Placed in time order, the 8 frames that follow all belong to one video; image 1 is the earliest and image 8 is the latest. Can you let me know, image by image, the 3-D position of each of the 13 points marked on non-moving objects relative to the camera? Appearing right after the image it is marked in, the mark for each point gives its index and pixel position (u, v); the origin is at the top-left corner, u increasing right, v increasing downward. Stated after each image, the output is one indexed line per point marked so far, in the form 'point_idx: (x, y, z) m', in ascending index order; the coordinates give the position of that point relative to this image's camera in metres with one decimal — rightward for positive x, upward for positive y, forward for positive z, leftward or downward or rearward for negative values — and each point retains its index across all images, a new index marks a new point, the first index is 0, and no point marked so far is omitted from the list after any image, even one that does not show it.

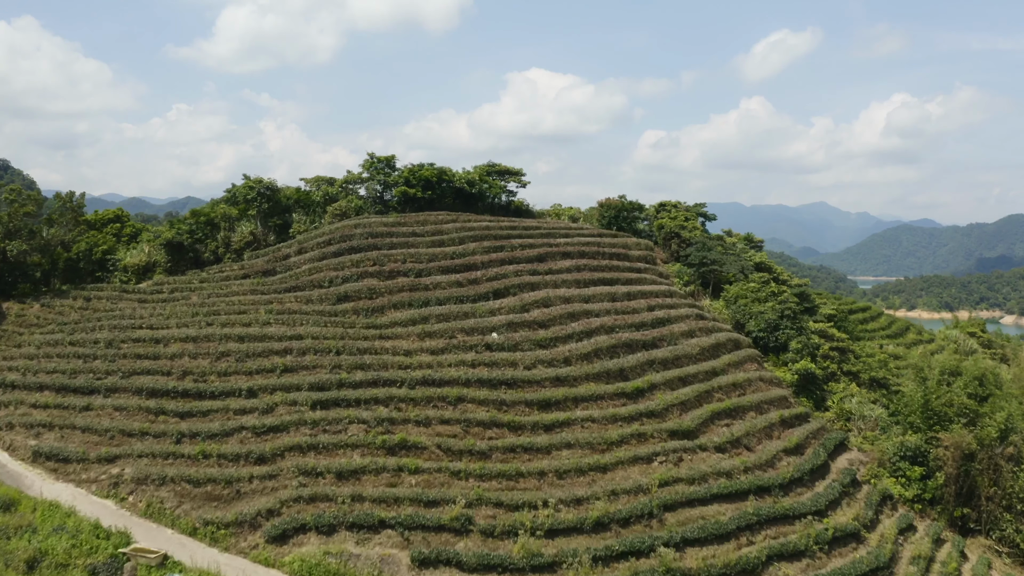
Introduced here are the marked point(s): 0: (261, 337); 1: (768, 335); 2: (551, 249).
0: (-5.6, -1.1, +12.1) m
1: (+7.3, -1.4, +15.3) m
2: (+1.1, +1.2, +15.5) m
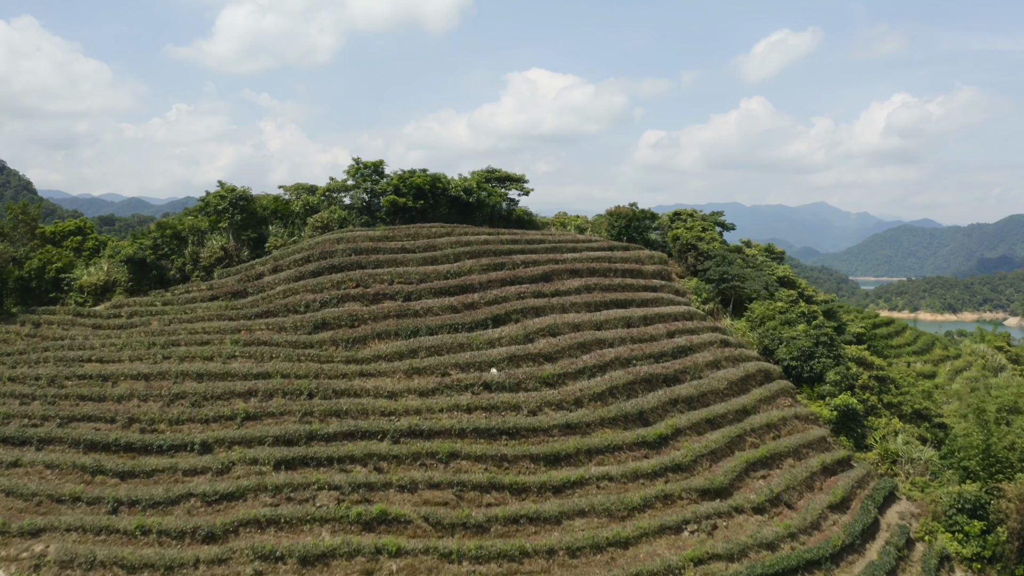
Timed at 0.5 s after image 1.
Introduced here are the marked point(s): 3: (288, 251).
0: (-5.6, -1.7, +10.4) m
1: (+7.3, -2.0, +13.7) m
2: (+1.1, +0.6, +13.9) m
3: (-5.7, +0.9, +13.9) m
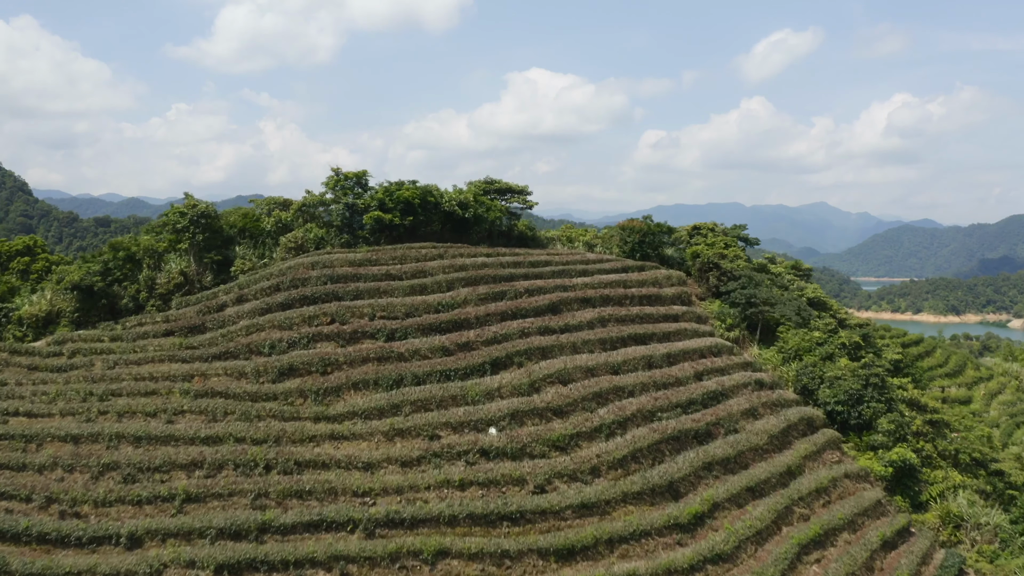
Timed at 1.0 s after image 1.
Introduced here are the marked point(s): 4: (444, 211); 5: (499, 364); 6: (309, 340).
0: (-5.5, -2.4, +8.6) m
1: (+7.4, -2.7, +11.9) m
2: (+1.2, -0.1, +12.1) m
3: (-5.7, +0.2, +12.1) m
4: (-1.7, +2.0, +13.5) m
5: (-0.2, -1.4, +10.0) m
6: (-3.8, -1.0, +10.2) m
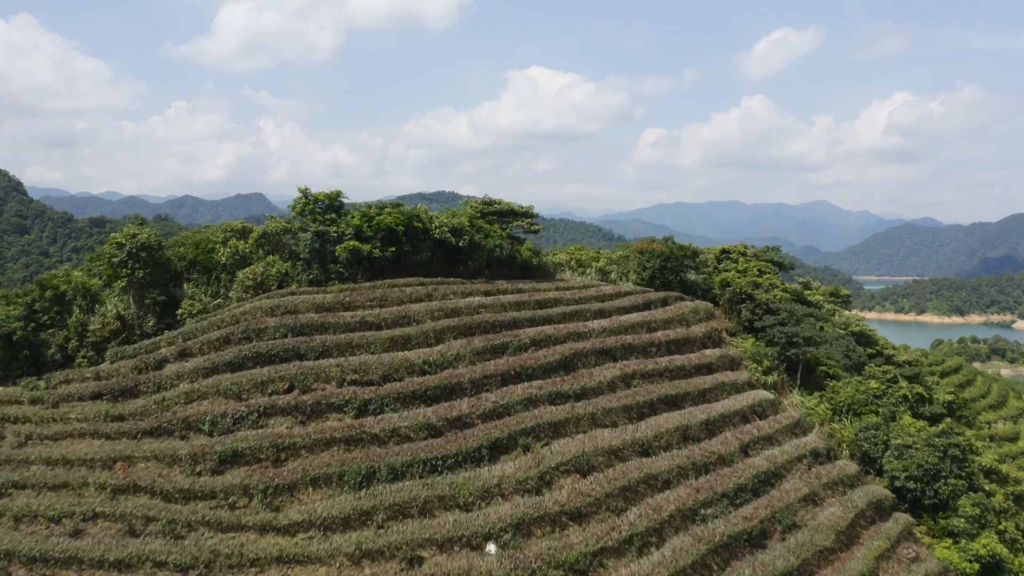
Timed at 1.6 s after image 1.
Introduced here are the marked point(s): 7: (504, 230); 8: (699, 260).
0: (-5.5, -3.3, +6.6) m
1: (+7.4, -3.6, +9.8) m
2: (+1.2, -1.0, +10.0) m
3: (-5.6, -0.7, +10.0) m
4: (-1.7, +1.0, +11.4) m
5: (-0.2, -2.3, +7.9) m
6: (-3.8, -1.9, +8.2) m
7: (-0.2, +1.3, +12.9) m
8: (+5.4, +0.8, +15.7) m
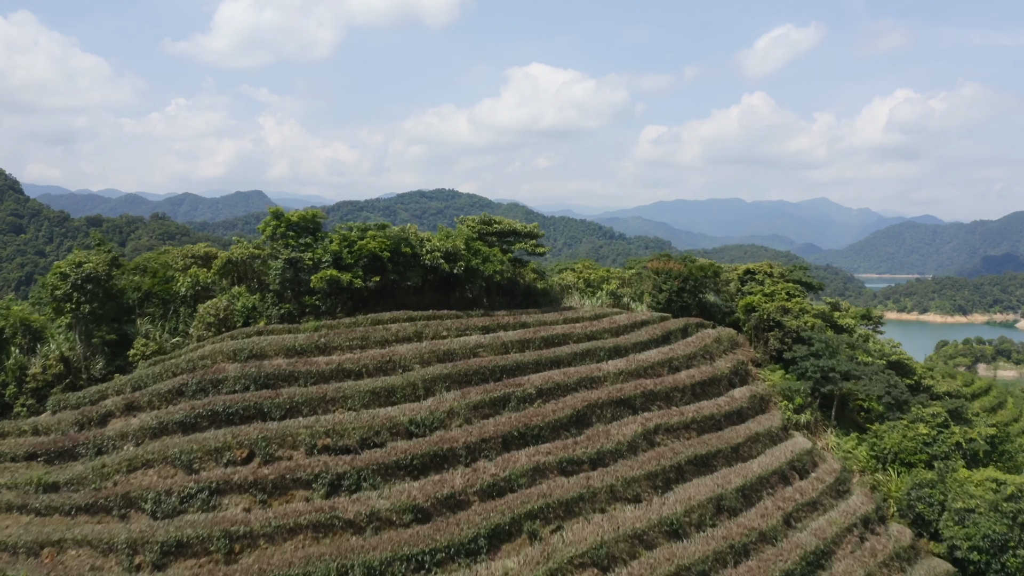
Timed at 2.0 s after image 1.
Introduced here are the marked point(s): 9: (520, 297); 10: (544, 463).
0: (-5.4, -3.9, +5.2) m
1: (+7.5, -4.2, +8.4) m
2: (+1.3, -1.7, +8.6) m
3: (-5.6, -1.3, +8.6) m
4: (-1.6, +0.4, +10.0) m
5: (-0.1, -2.9, +6.6) m
6: (-3.7, -2.5, +6.8) m
7: (-0.2, +0.7, +11.5) m
8: (+5.4, +0.2, +14.3) m
9: (+0.2, -0.2, +11.6) m
10: (+0.4, -2.3, +7.4) m
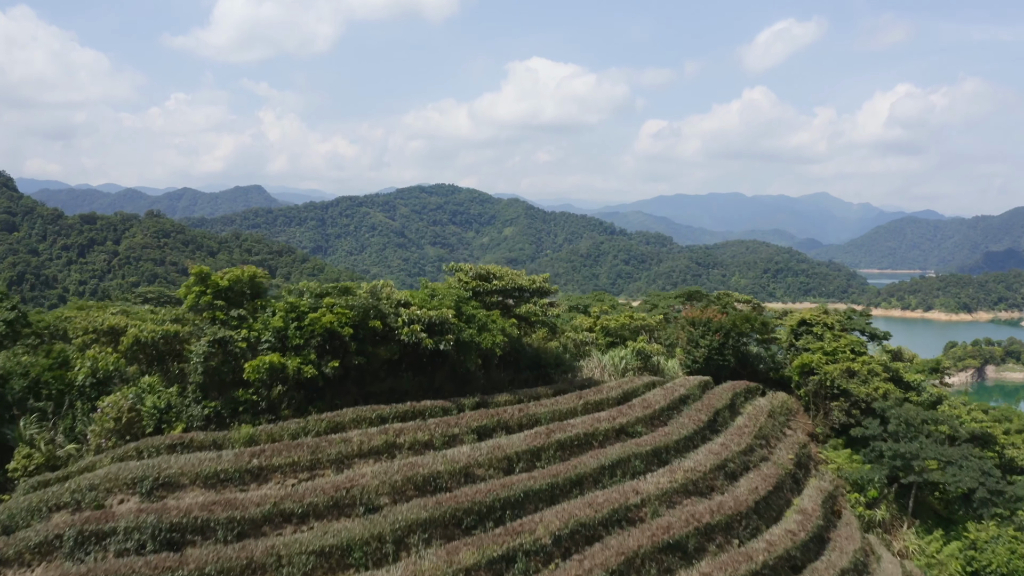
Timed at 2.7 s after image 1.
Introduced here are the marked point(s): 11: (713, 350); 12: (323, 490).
0: (-5.3, -5.1, +2.9) m
1: (+7.5, -5.3, +6.1) m
2: (+1.4, -2.8, +6.3) m
3: (-5.5, -2.5, +6.3) m
4: (-1.6, -0.7, +7.6) m
5: (-0.1, -4.1, +4.2) m
6: (-3.6, -3.7, +4.5) m
7: (-0.1, -0.4, +9.1) m
8: (+5.5, -0.9, +11.9) m
9: (+0.2, -1.3, +9.2) m
10: (+0.5, -3.5, +5.0) m
11: (+4.0, -1.2, +11.0) m
12: (-2.1, -2.3, +6.1) m
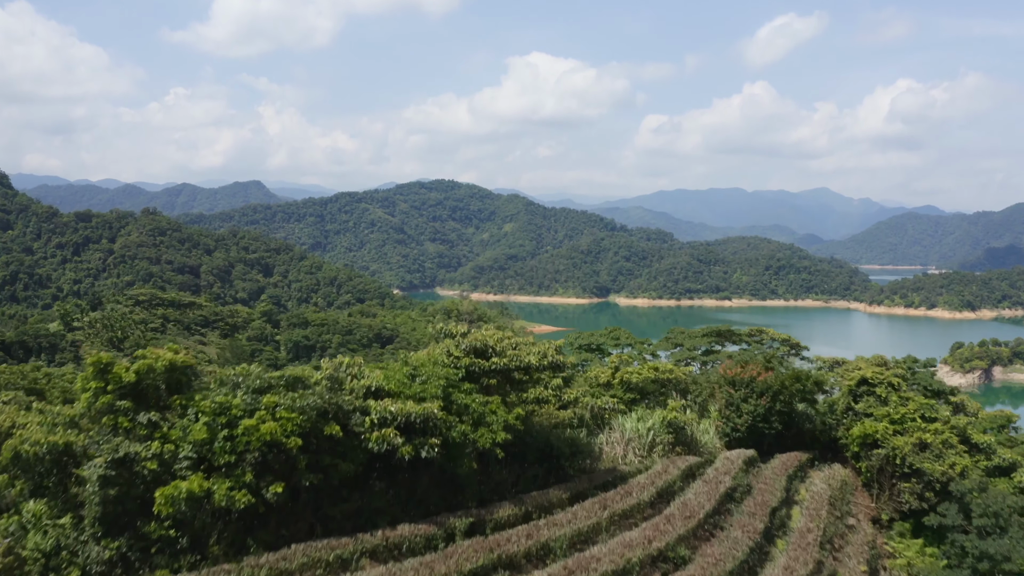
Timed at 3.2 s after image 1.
0: (-5.3, -6.1, +1.1) m
1: (+7.6, -6.3, +4.4) m
2: (+1.4, -3.7, +4.5) m
3: (-5.4, -3.4, +4.5) m
4: (-1.5, -1.6, +5.8) m
5: (0.0, -5.1, +2.5) m
6: (-3.6, -4.6, +2.7) m
7: (0.0, -1.3, +7.3) m
8: (+5.6, -1.8, +10.2) m
9: (+0.3, -2.2, +7.4) m
10: (+0.6, -4.4, +3.3) m
11: (+4.0, -2.1, +9.2) m
12: (-2.1, -3.2, +4.4) m
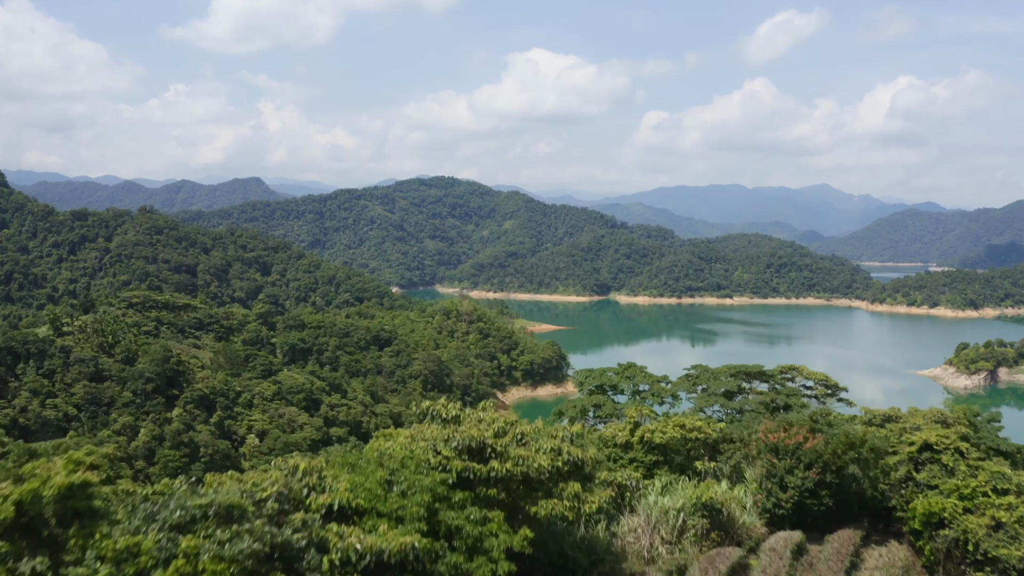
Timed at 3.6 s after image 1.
0: (-5.2, -6.8, -0.2) m
1: (+7.6, -7.0, +3.1) m
2: (+1.5, -4.5, +3.2) m
3: (-5.4, -4.1, +3.2) m
4: (-1.4, -2.3, +4.5) m
5: (0.0, -5.8, +1.1) m
6: (-3.5, -5.4, +1.4) m
7: (0.0, -2.0, +6.0) m
8: (+5.6, -2.5, +8.8) m
9: (+0.3, -2.9, +6.1) m
10: (+0.6, -5.2, +1.9) m
11: (+4.1, -2.8, +7.8) m
12: (-2.0, -3.9, +3.0) m
